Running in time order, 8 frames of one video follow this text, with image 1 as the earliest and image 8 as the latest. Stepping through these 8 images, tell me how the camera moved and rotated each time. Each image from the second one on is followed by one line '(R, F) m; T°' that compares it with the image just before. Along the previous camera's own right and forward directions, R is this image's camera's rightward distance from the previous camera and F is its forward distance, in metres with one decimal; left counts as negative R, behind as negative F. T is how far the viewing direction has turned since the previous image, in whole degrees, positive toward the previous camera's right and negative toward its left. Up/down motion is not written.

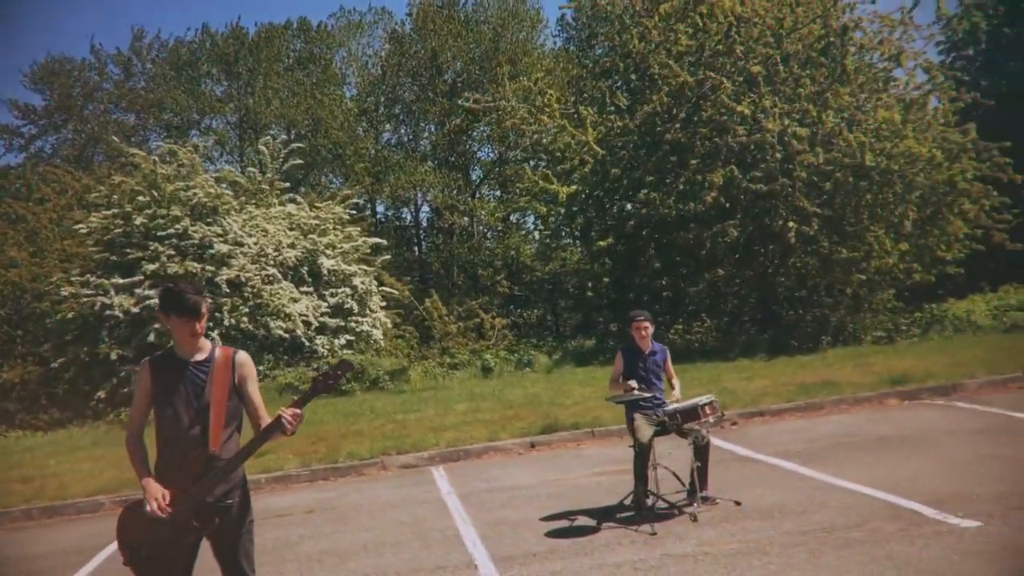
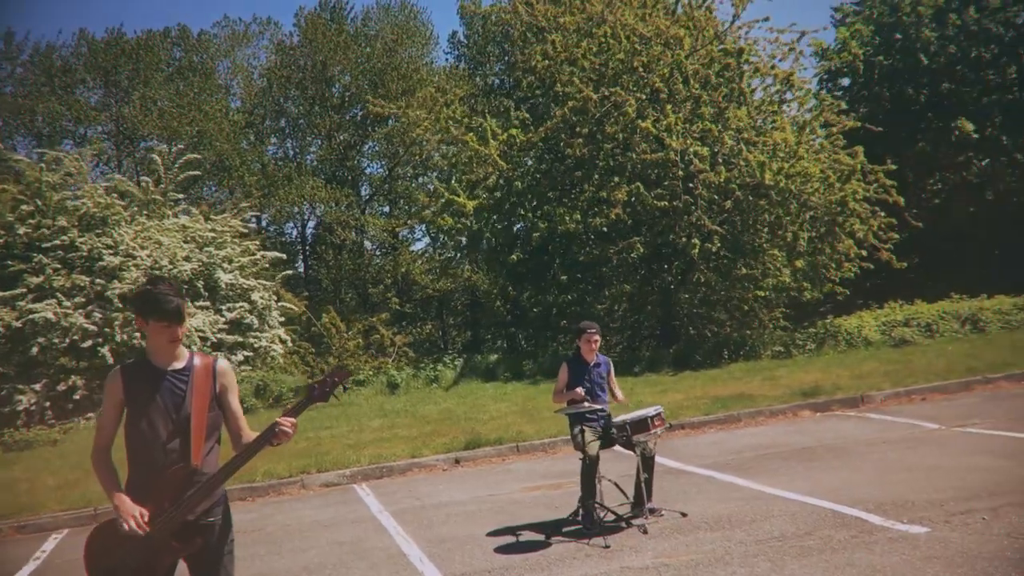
(-0.4, +0.1) m; +6°
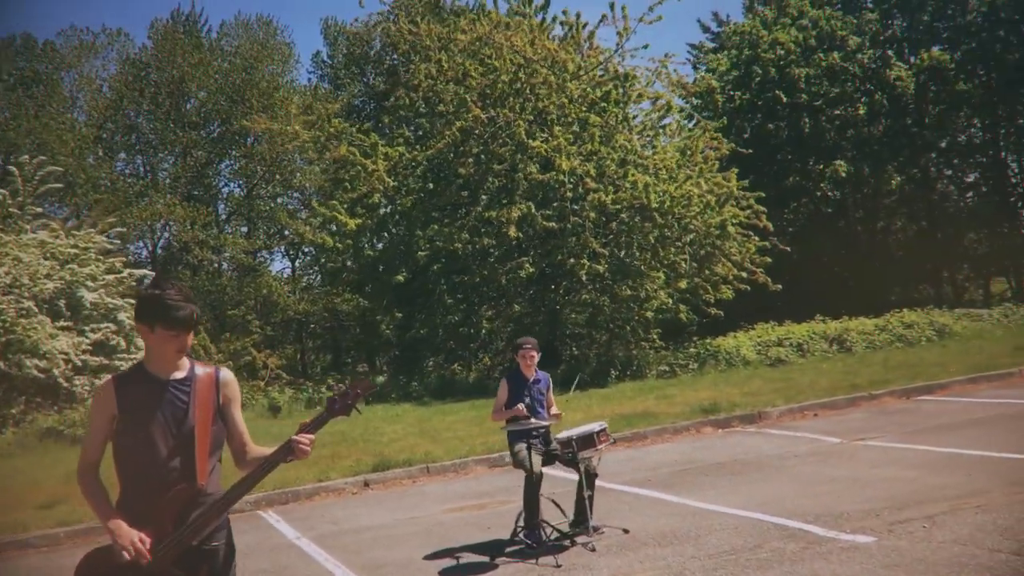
(-0.5, +0.2) m; +8°
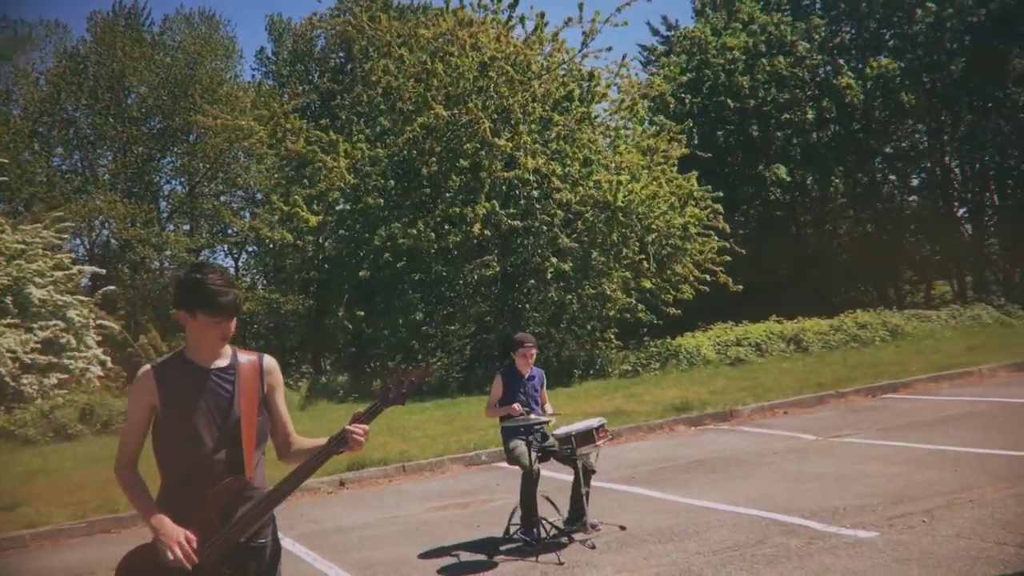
(-0.3, +0.1) m; +3°
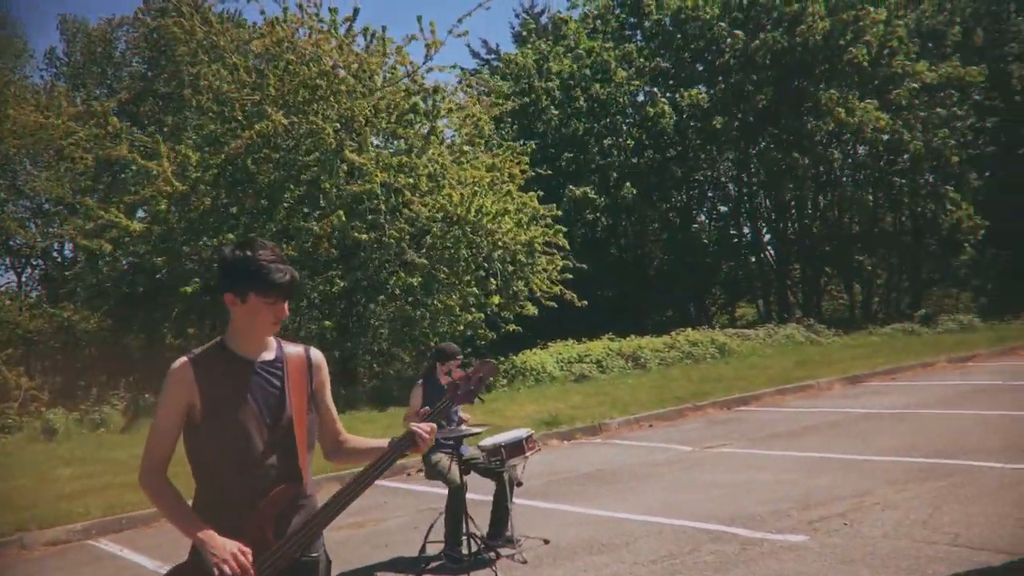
(-0.7, +0.3) m; +11°
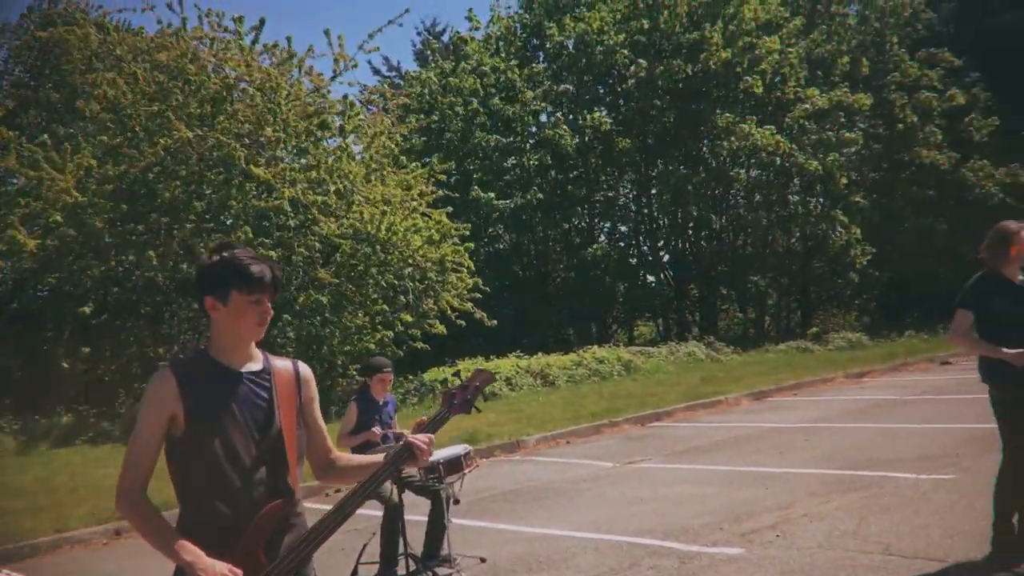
(-0.2, +0.1) m; +6°
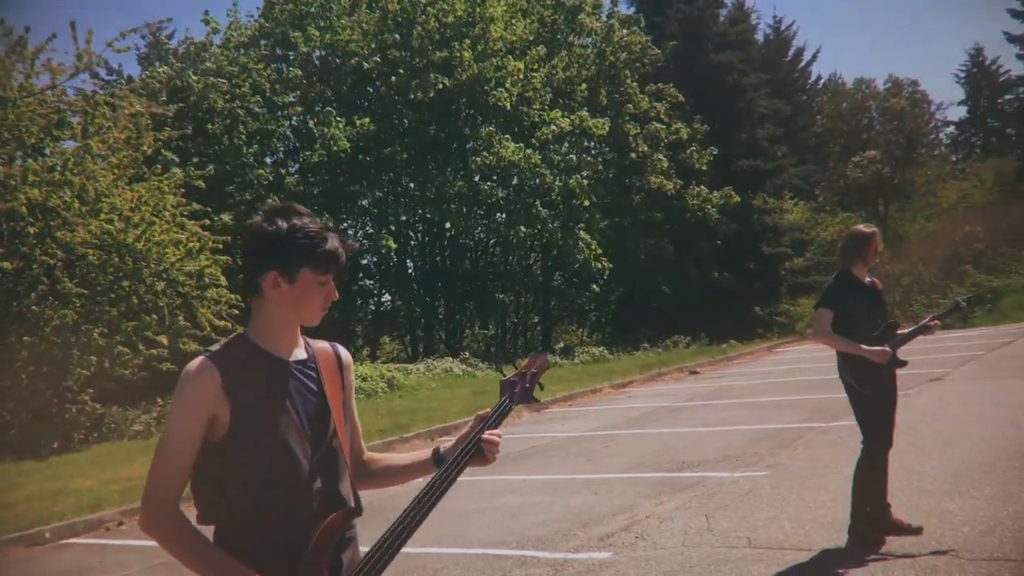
(-0.7, +0.3) m; +15°
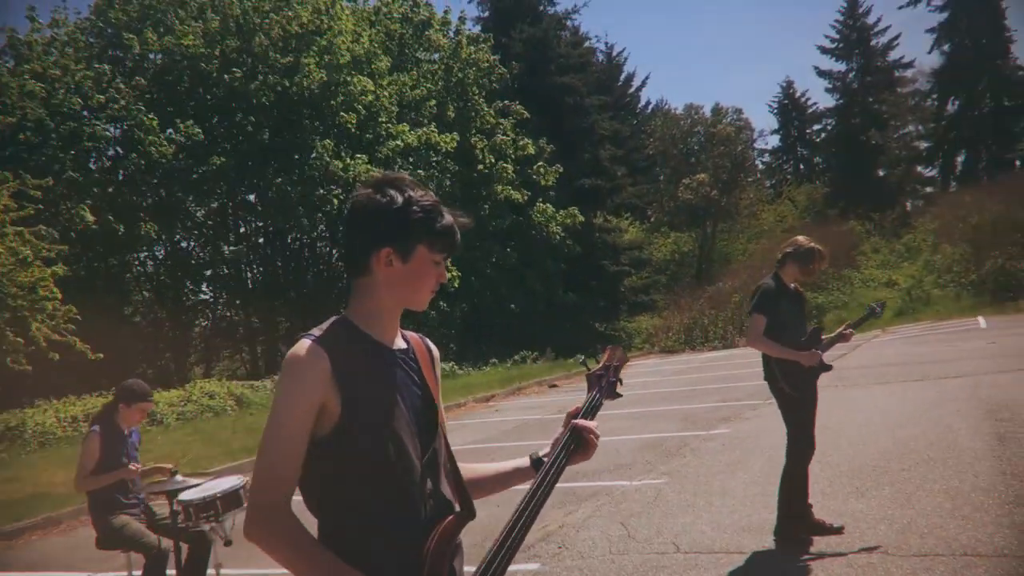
(-0.5, +0.2) m; +9°
